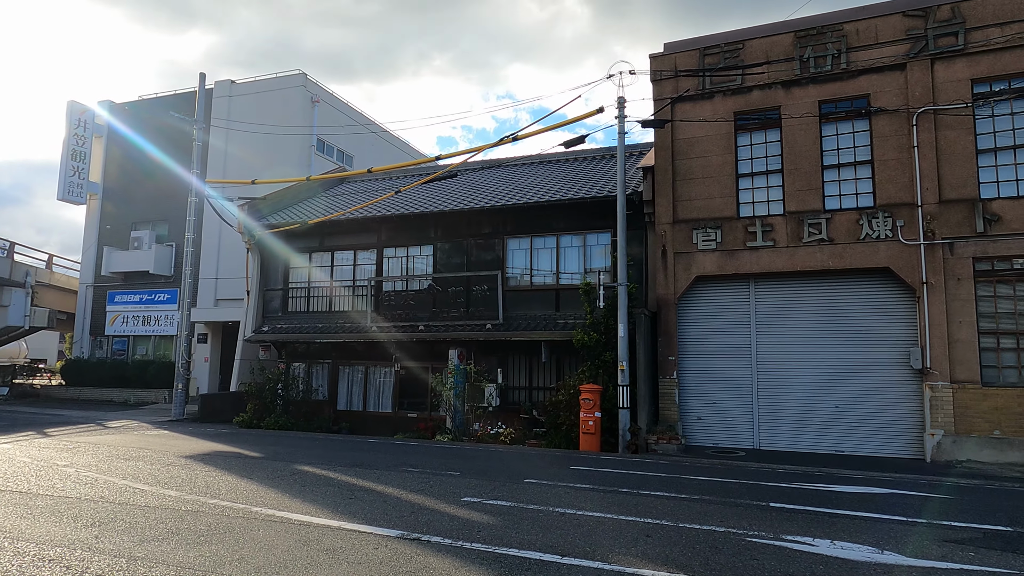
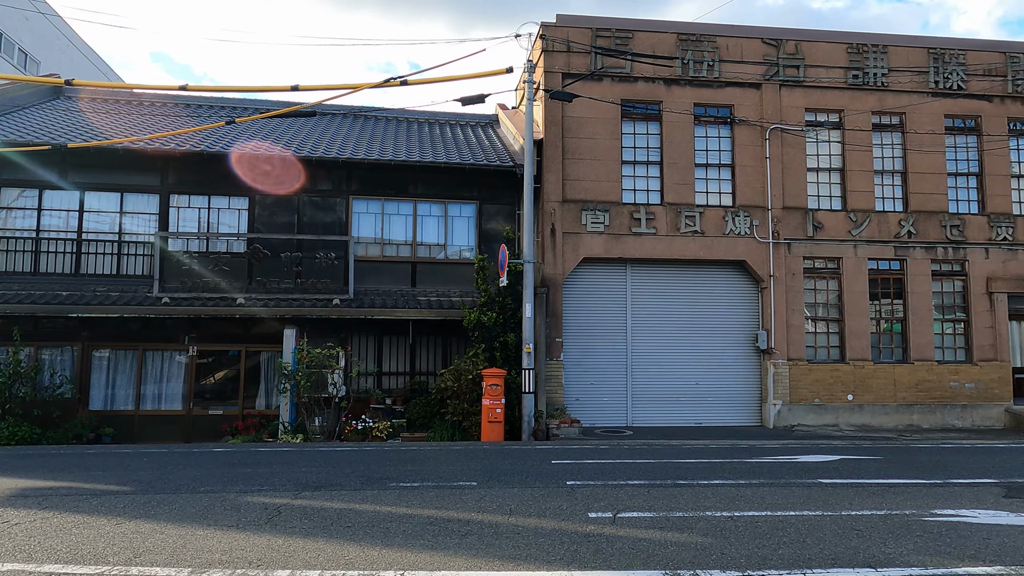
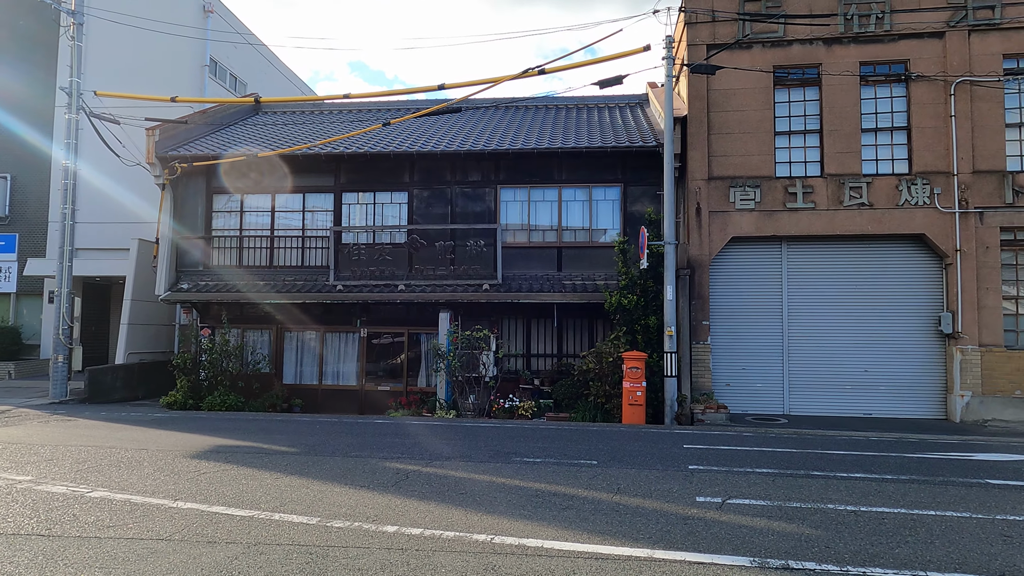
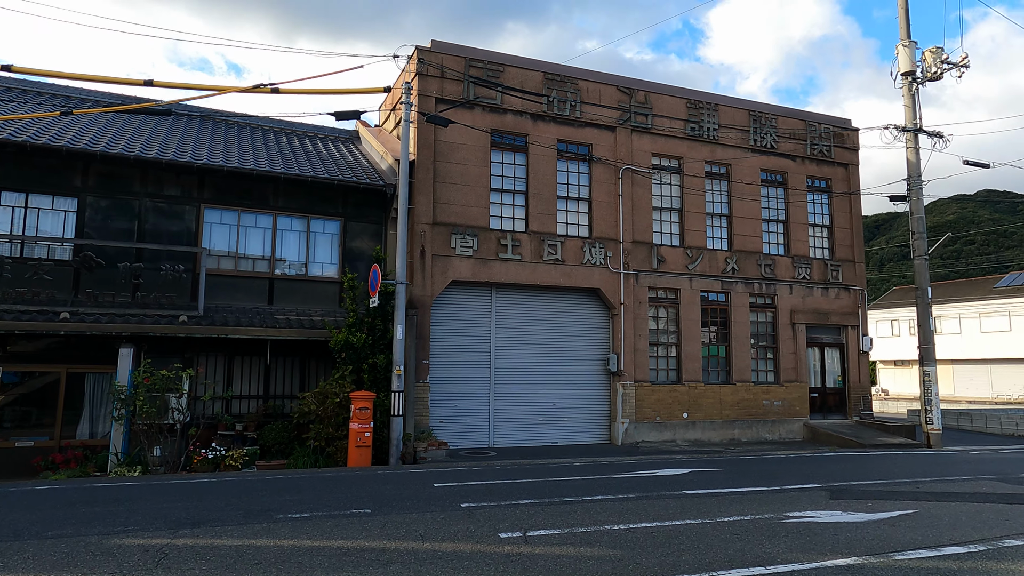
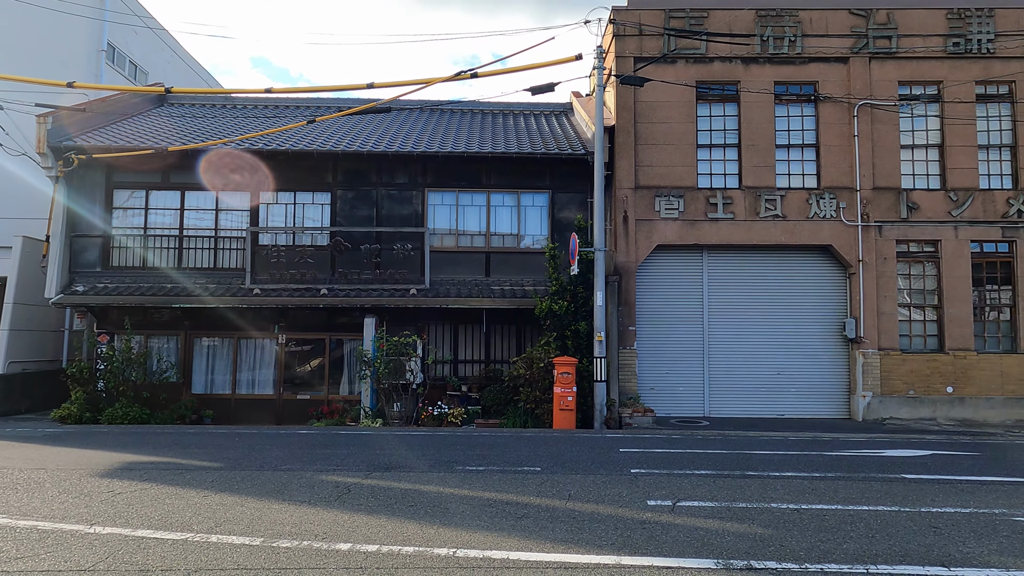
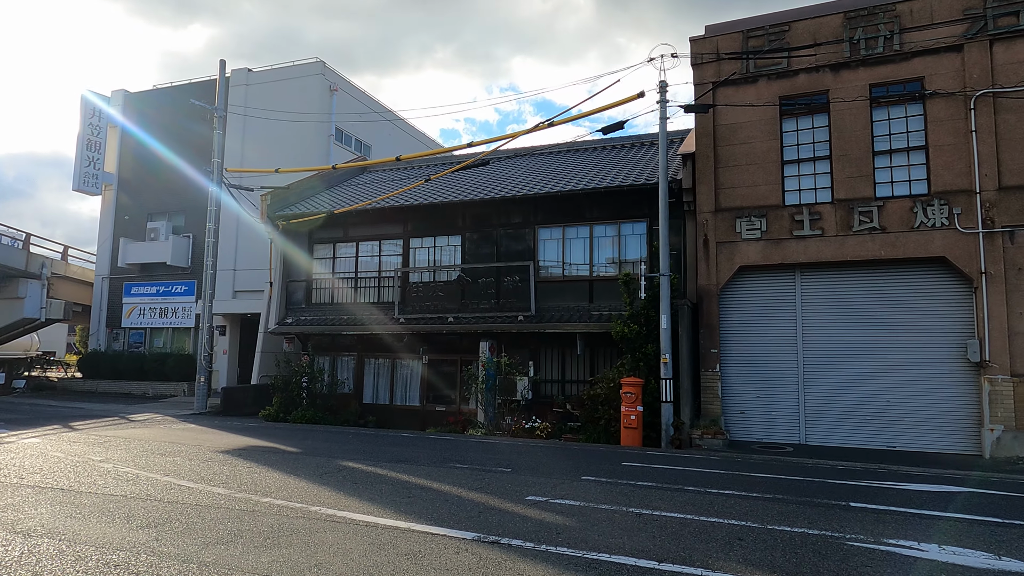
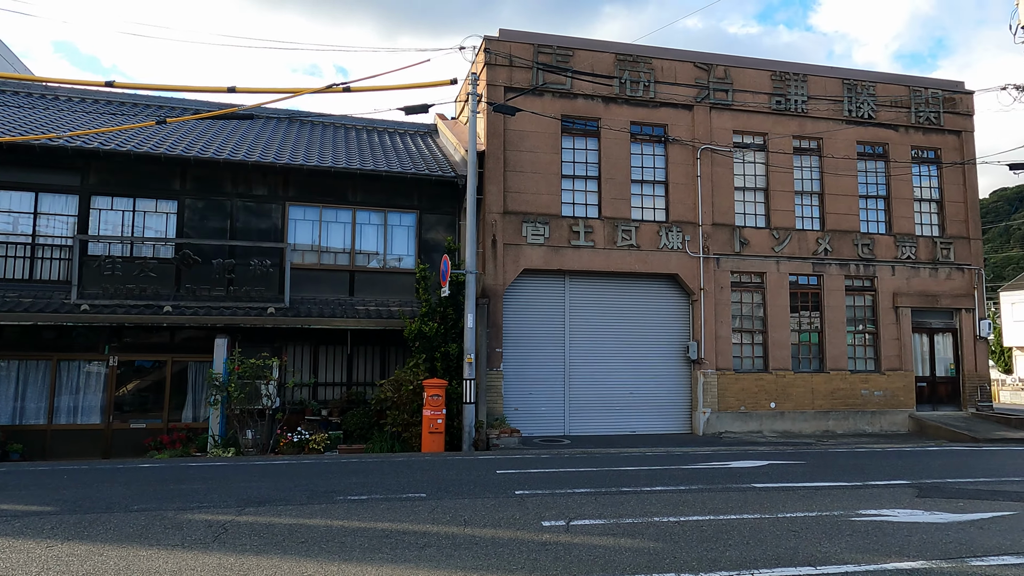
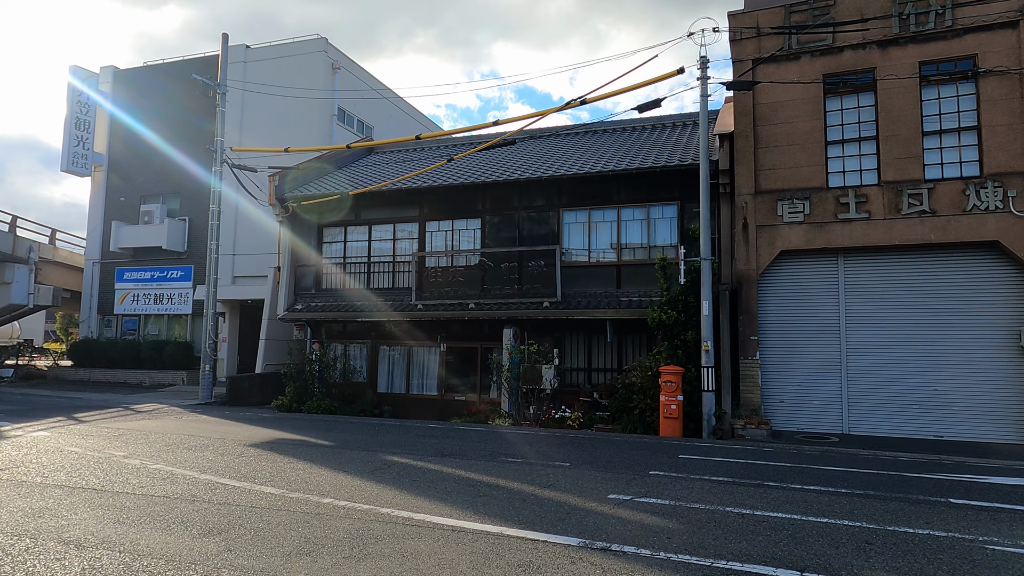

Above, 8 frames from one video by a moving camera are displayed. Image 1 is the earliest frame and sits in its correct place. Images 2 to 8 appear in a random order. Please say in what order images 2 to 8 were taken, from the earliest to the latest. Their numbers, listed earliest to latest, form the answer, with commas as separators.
6, 8, 3, 5, 2, 7, 4
